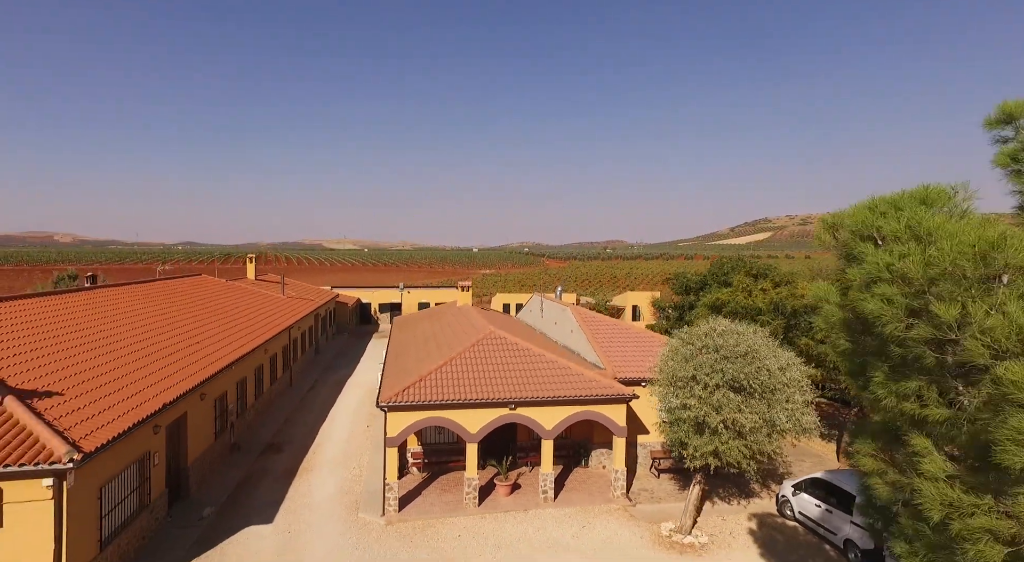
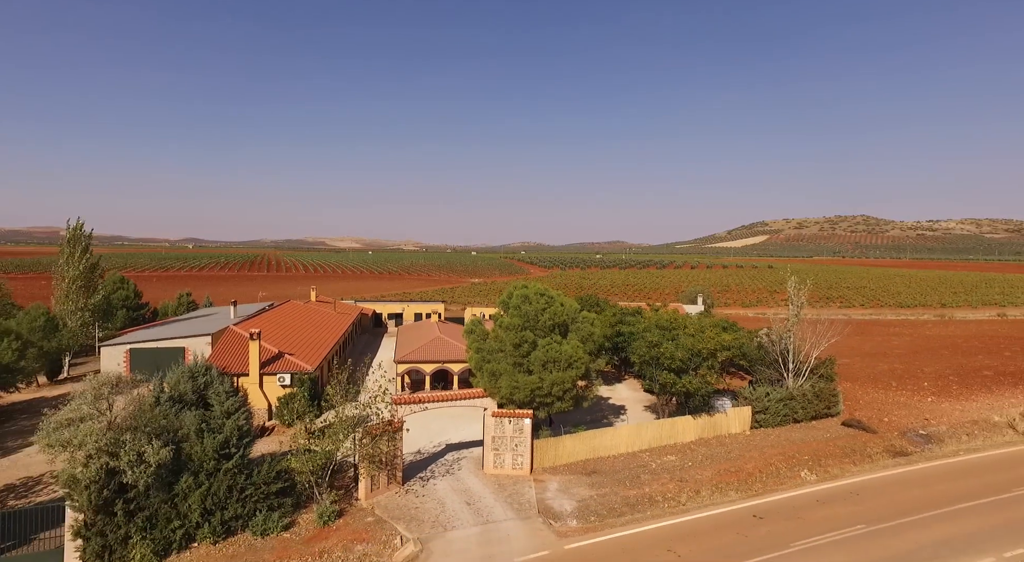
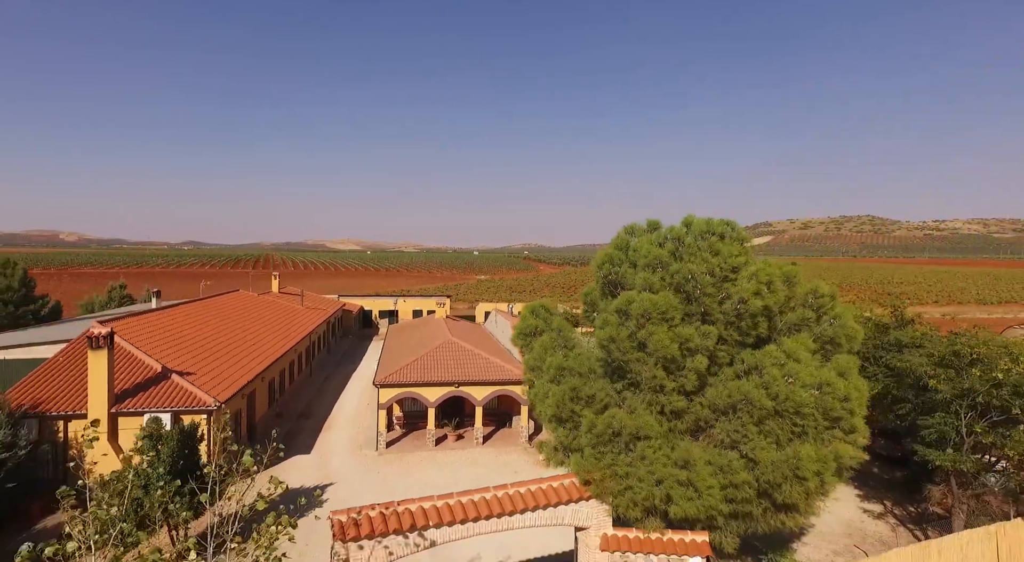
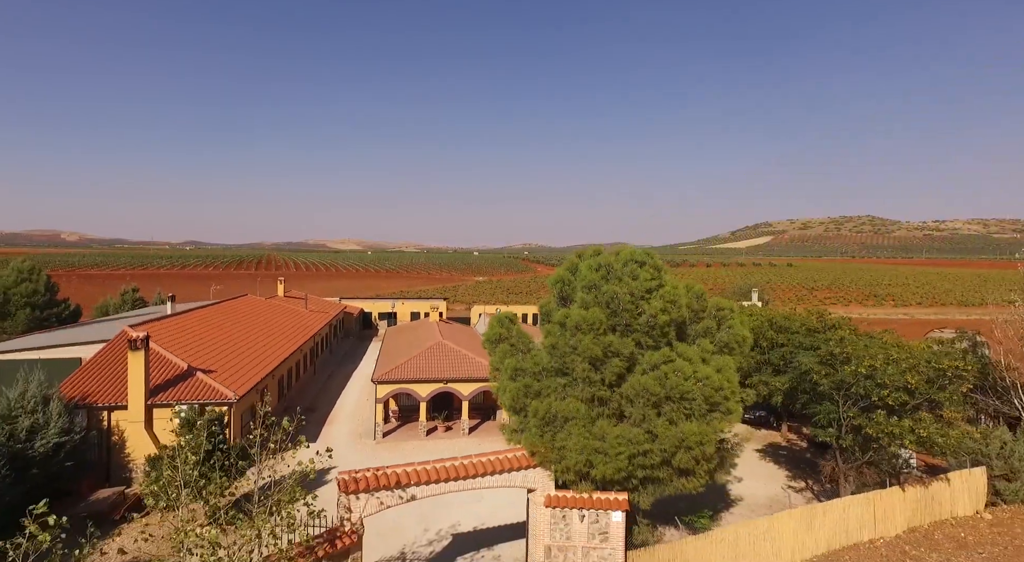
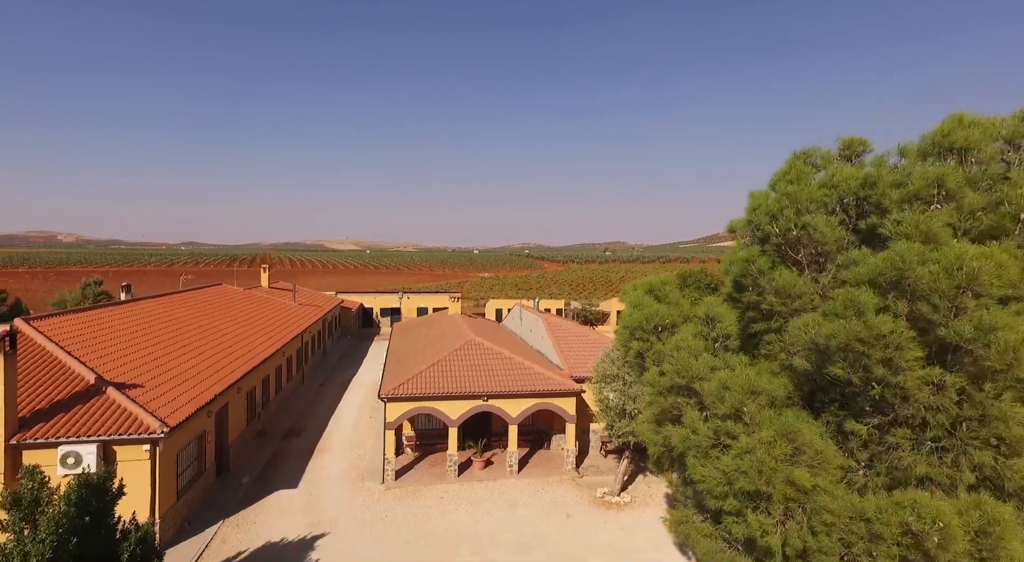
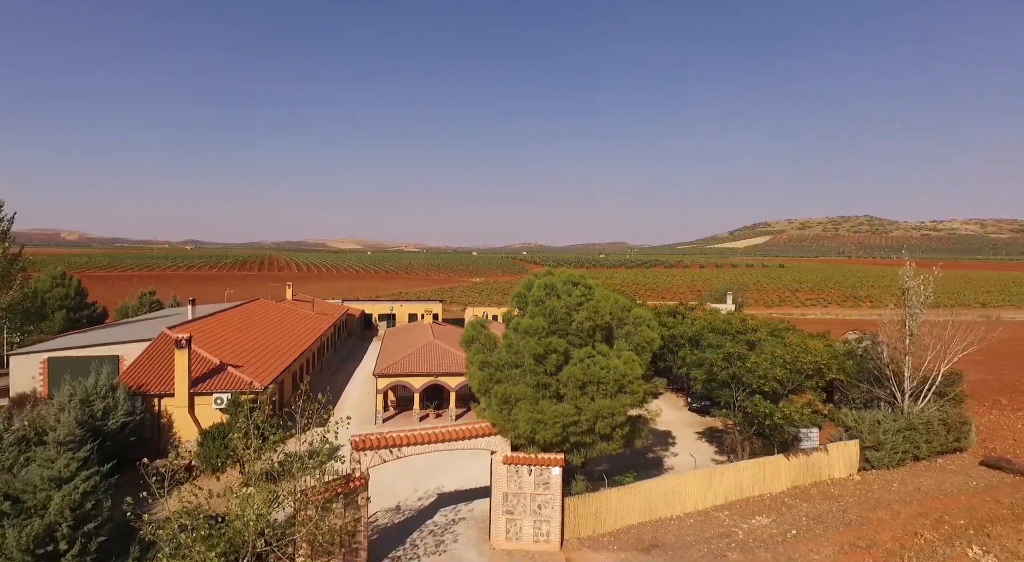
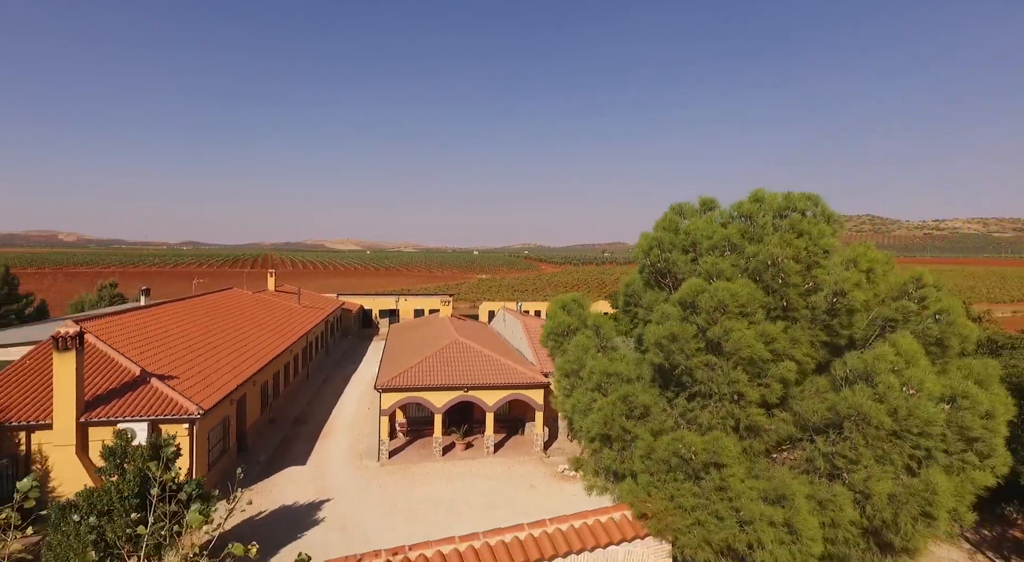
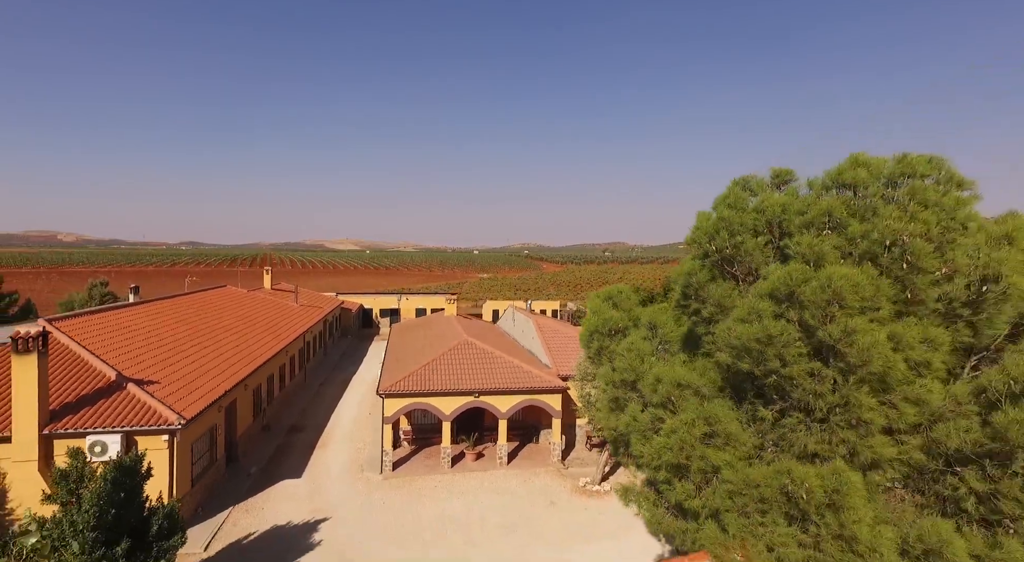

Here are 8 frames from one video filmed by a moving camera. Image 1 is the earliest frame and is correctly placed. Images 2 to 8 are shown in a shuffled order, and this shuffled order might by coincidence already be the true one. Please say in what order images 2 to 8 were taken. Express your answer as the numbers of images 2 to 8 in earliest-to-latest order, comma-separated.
5, 8, 7, 3, 4, 6, 2
